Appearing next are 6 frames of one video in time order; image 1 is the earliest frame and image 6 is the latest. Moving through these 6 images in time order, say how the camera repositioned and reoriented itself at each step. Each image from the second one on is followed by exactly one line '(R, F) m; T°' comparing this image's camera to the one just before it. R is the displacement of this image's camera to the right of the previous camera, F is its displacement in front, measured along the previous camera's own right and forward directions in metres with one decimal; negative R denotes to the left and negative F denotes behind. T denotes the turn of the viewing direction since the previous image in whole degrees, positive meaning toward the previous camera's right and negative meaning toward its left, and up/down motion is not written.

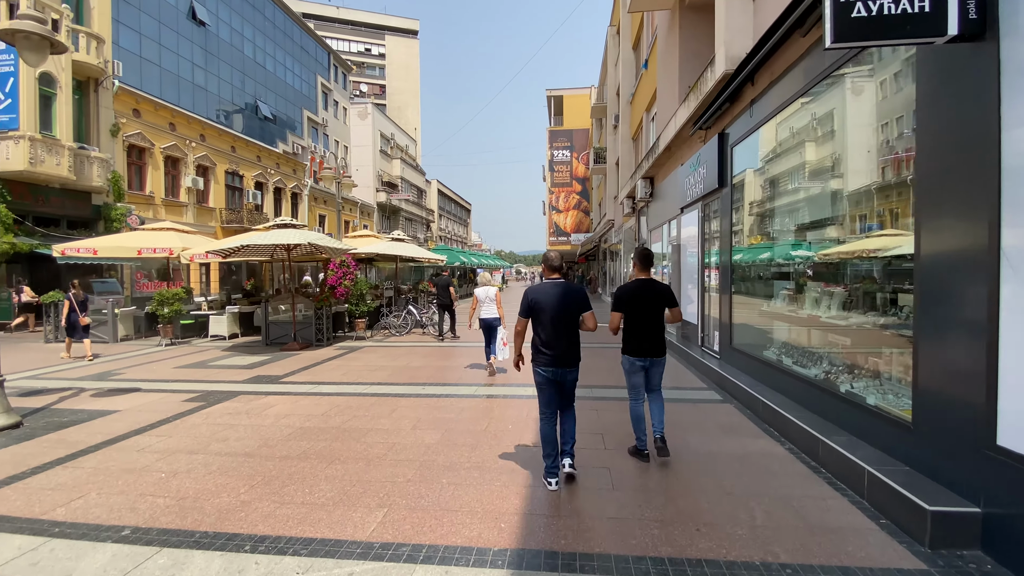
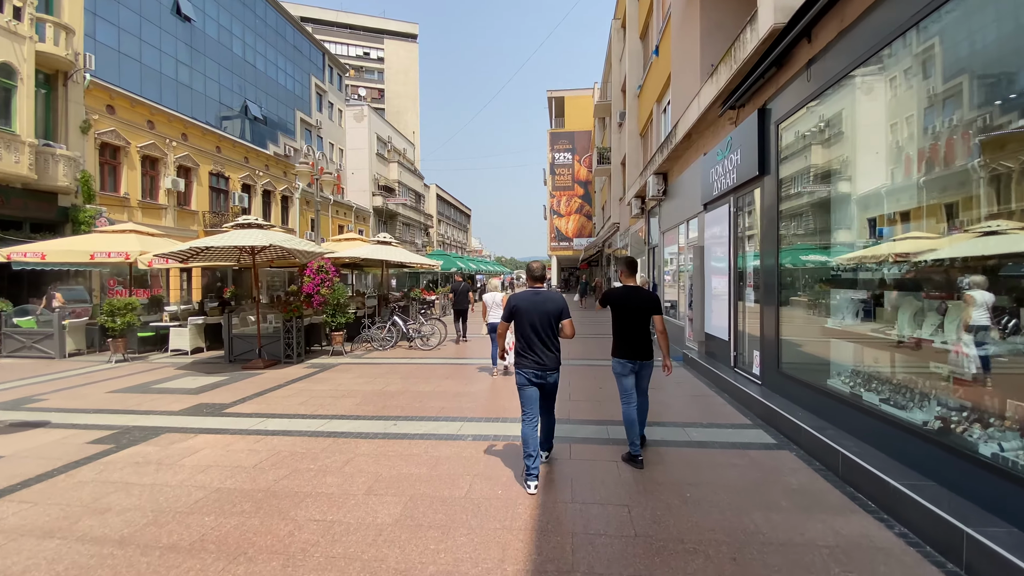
(+0.1, +1.4) m; 0°
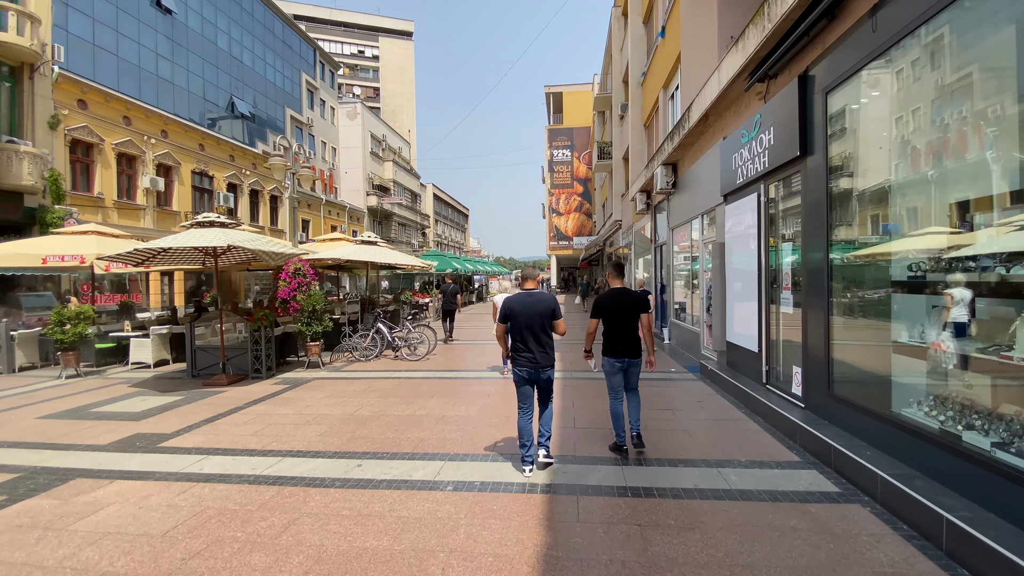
(+0.1, +1.0) m; 0°
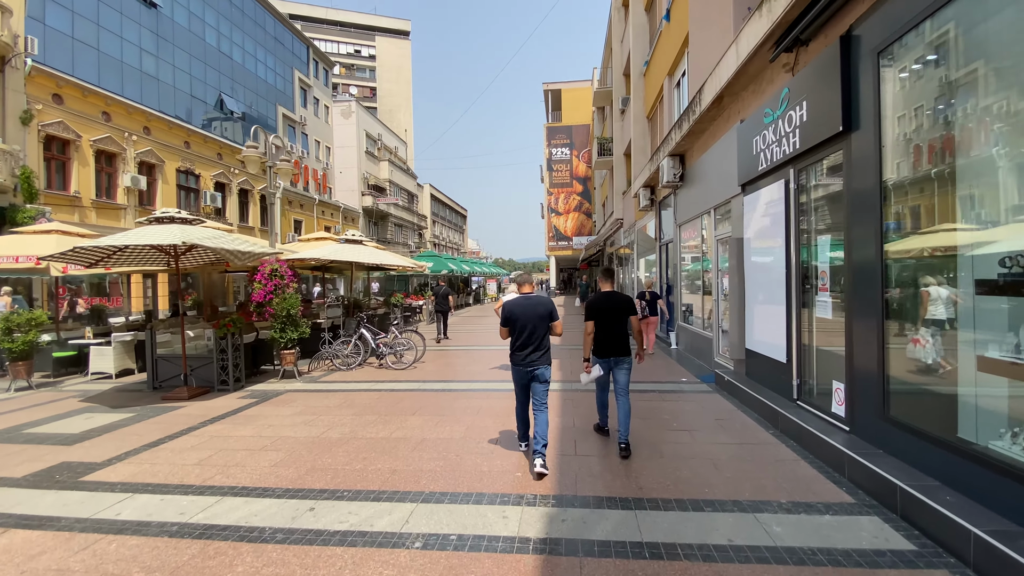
(+0.1, +0.8) m; 0°
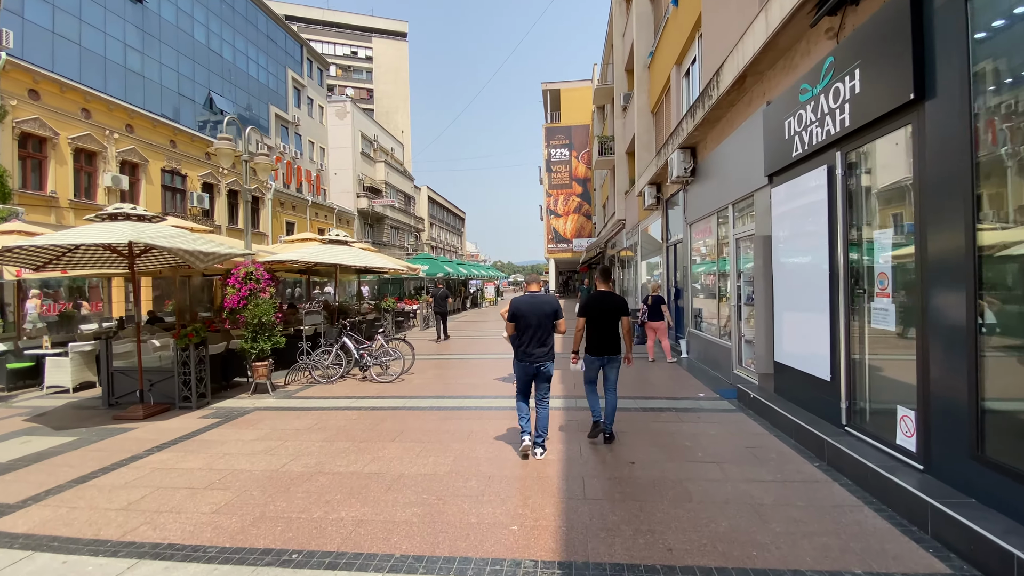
(0.0, +0.8) m; 0°
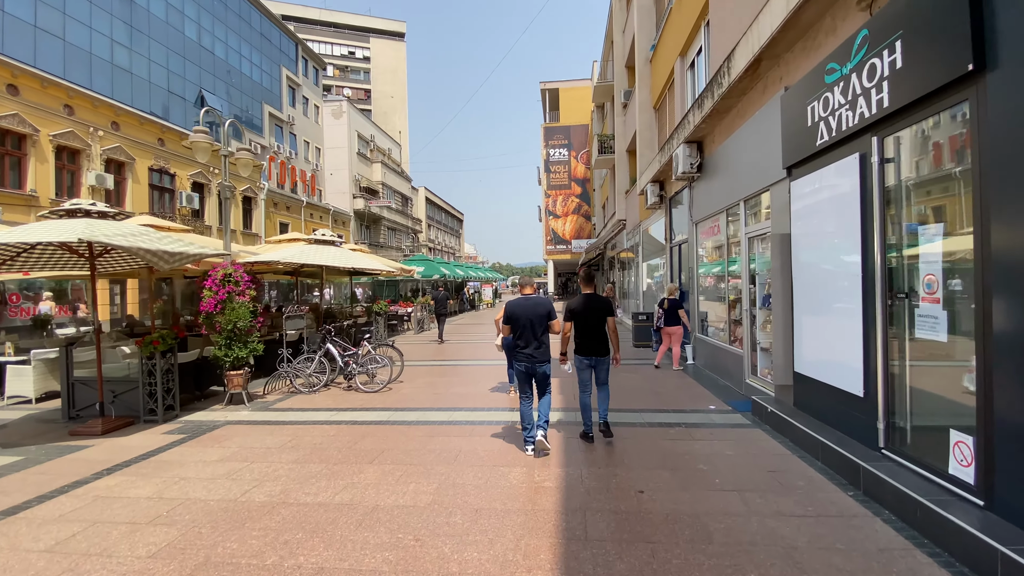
(+0.1, +0.5) m; 0°
